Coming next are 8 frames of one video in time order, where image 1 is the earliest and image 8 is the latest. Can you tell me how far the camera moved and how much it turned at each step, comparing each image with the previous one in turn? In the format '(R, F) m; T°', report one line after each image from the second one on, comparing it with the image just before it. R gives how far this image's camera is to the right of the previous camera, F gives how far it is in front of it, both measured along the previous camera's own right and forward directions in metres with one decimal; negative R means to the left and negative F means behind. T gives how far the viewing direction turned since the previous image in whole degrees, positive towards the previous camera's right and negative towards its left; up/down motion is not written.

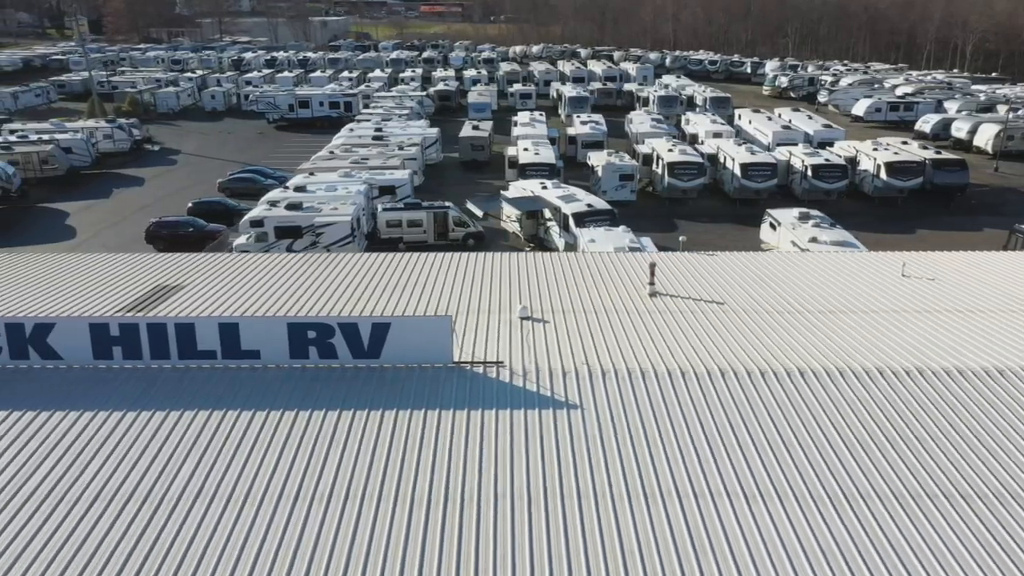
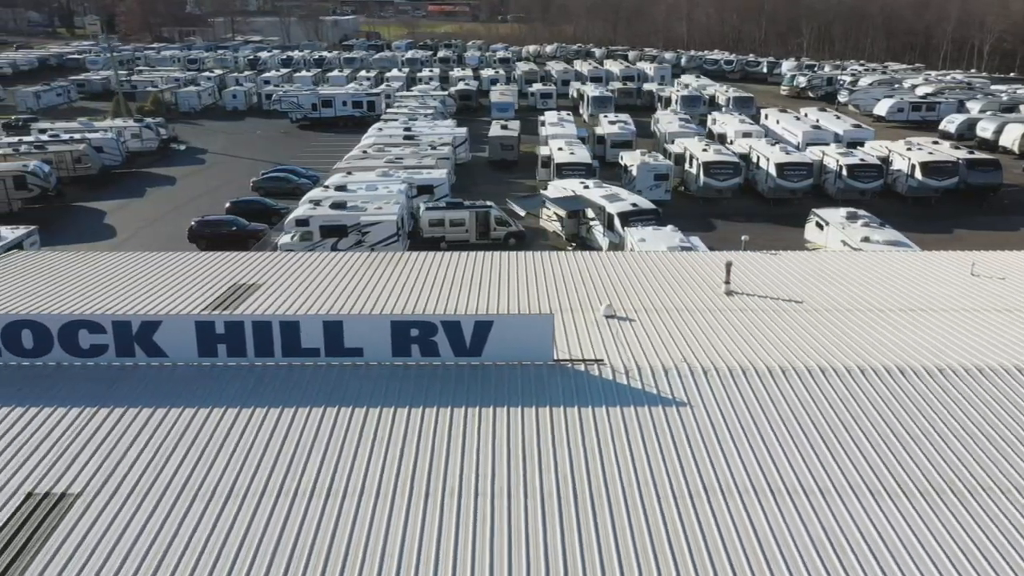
(-1.0, -0.1) m; 0°
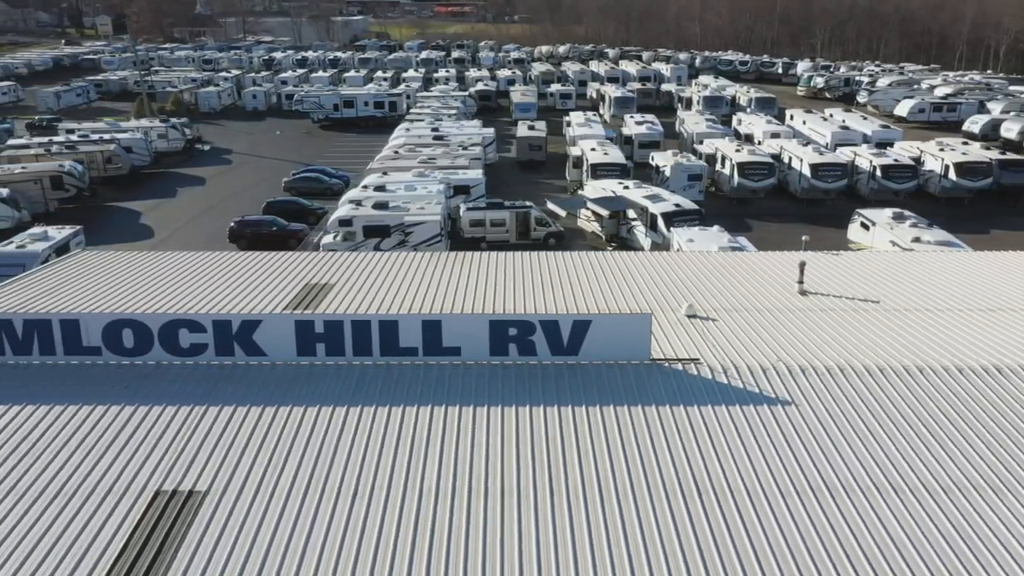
(-1.0, -0.1) m; 0°
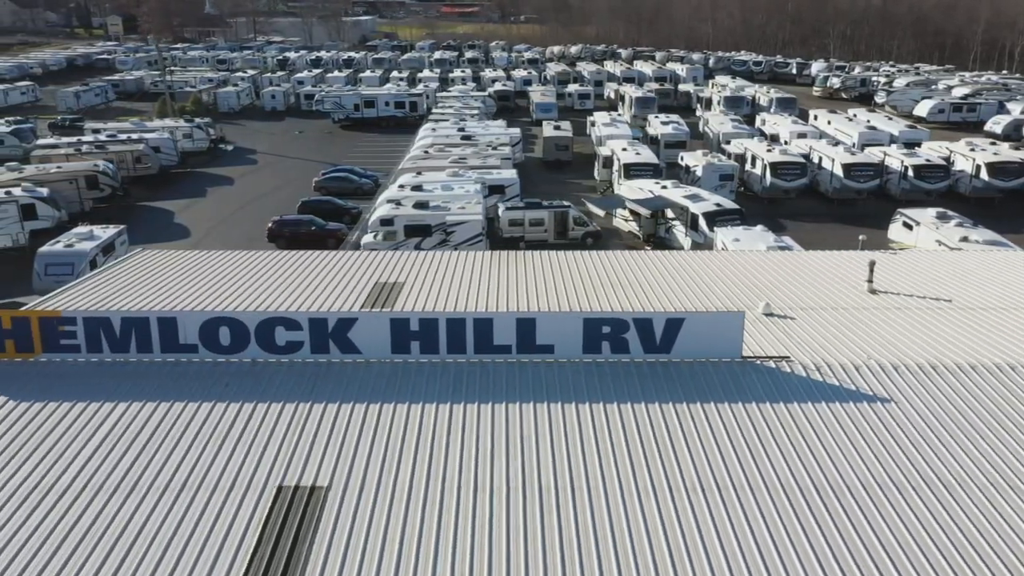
(-1.0, -0.1) m; 0°
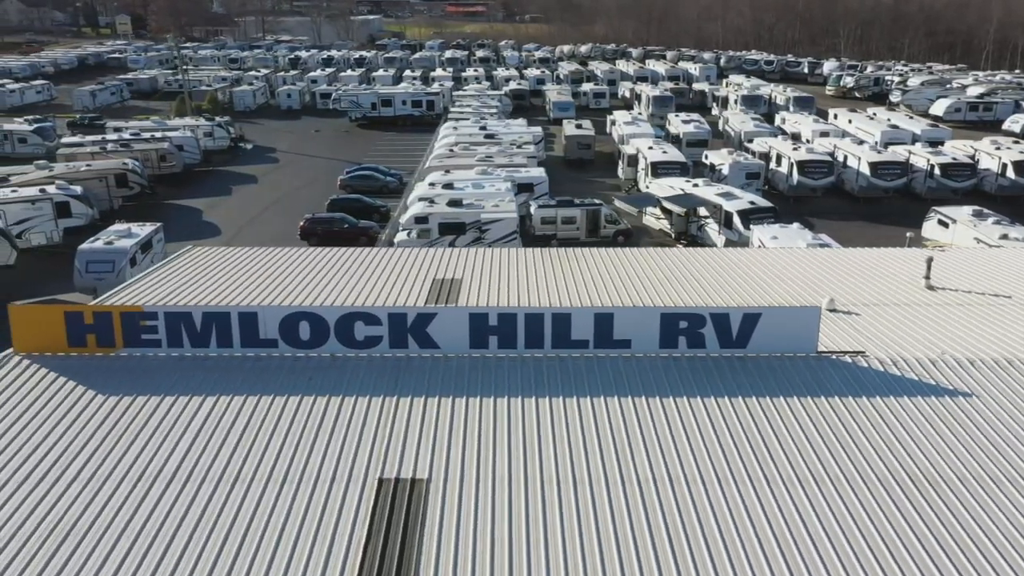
(-0.8, -0.1) m; 0°
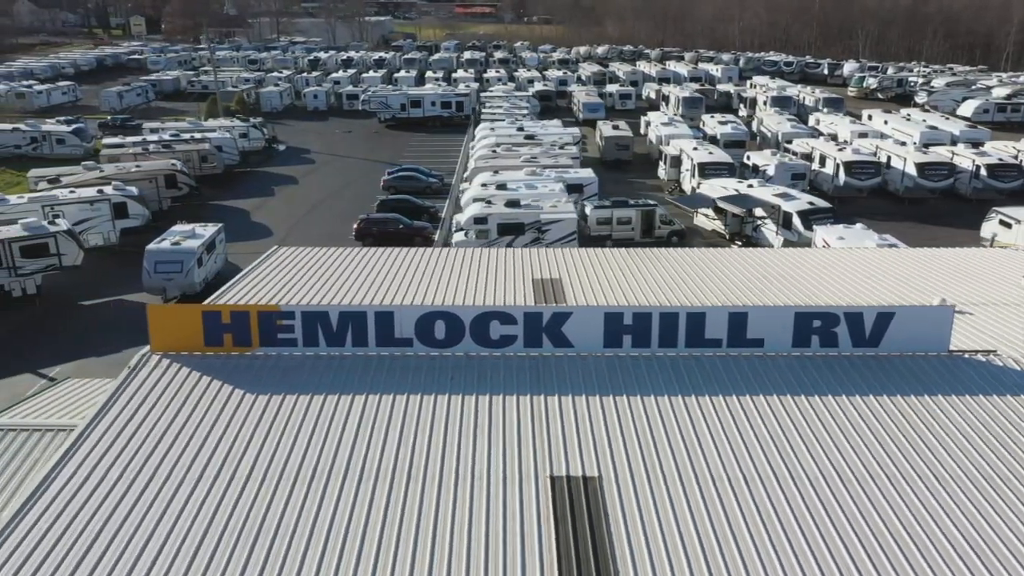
(-1.5, -0.1) m; 0°
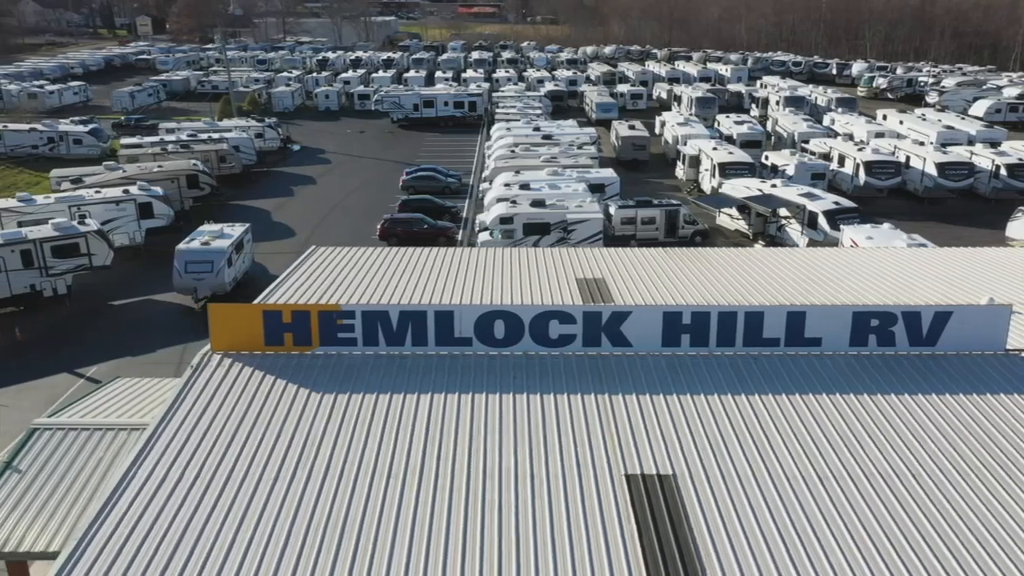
(-0.6, 0.0) m; 0°
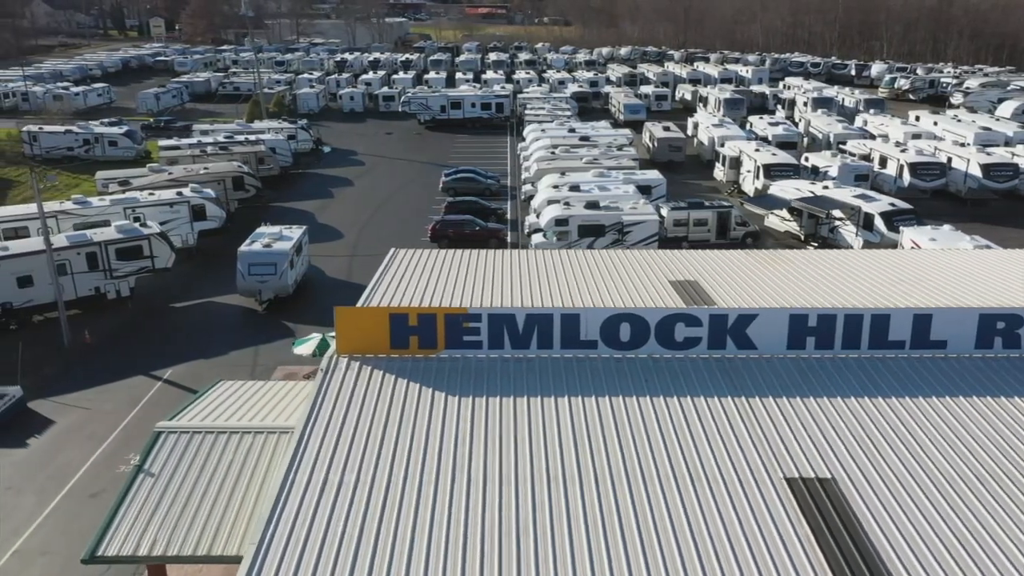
(-1.4, 0.0) m; 0°
